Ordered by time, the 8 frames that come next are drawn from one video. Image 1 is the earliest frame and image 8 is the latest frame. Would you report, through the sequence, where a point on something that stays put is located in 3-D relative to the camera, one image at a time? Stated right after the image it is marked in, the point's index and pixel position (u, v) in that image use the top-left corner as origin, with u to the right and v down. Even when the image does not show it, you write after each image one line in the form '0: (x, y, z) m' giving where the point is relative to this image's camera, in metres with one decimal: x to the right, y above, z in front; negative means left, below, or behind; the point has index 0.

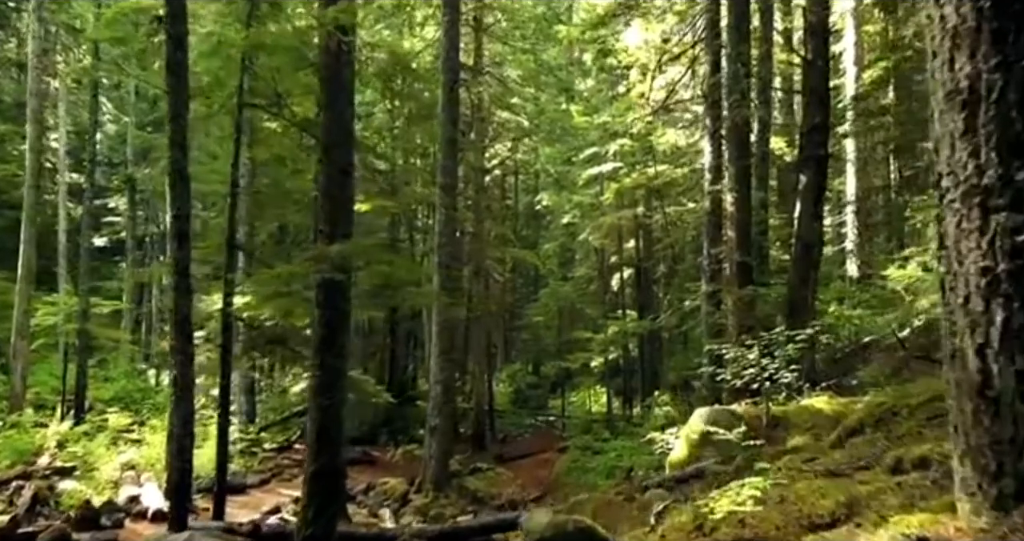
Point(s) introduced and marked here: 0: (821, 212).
0: (+6.0, +1.2, +14.5) m
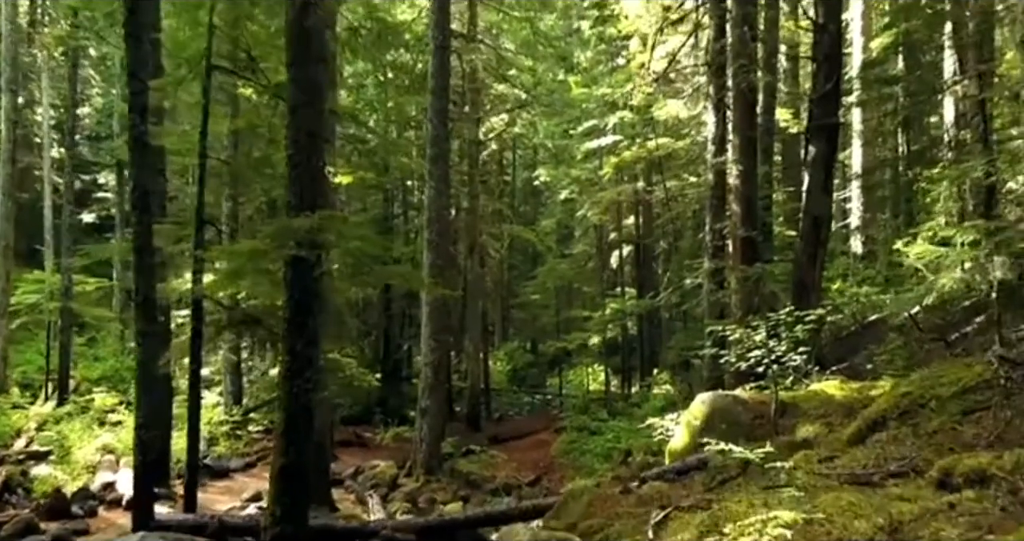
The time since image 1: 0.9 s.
0: (+5.9, +1.6, +13.8) m
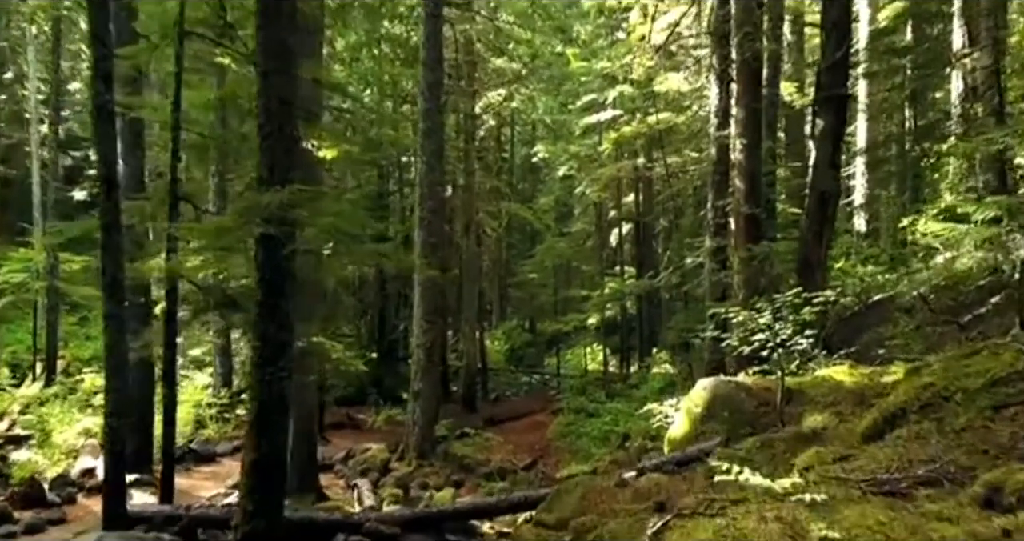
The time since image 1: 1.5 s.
0: (+5.8, +2.0, +13.2) m
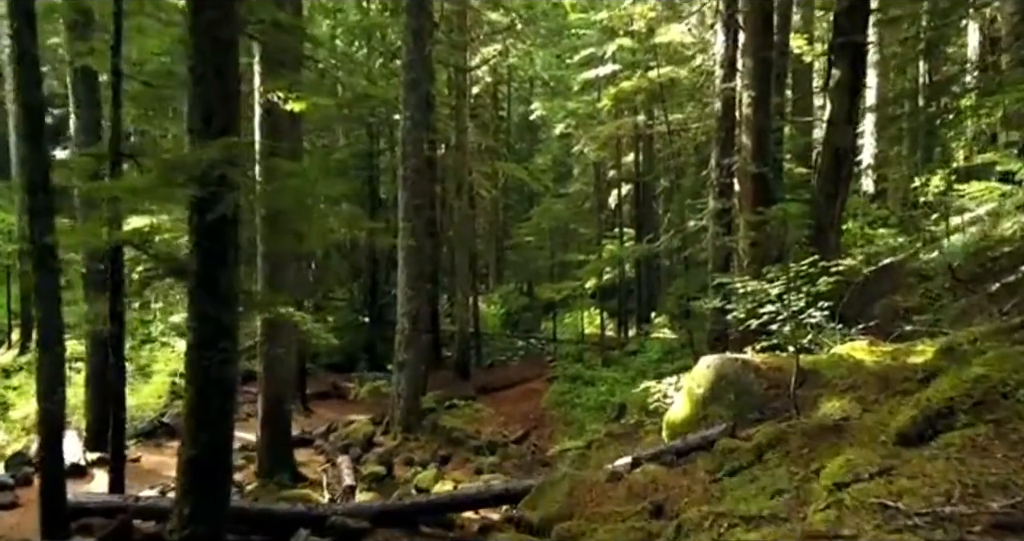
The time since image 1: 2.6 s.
0: (+5.6, +2.6, +12.1) m
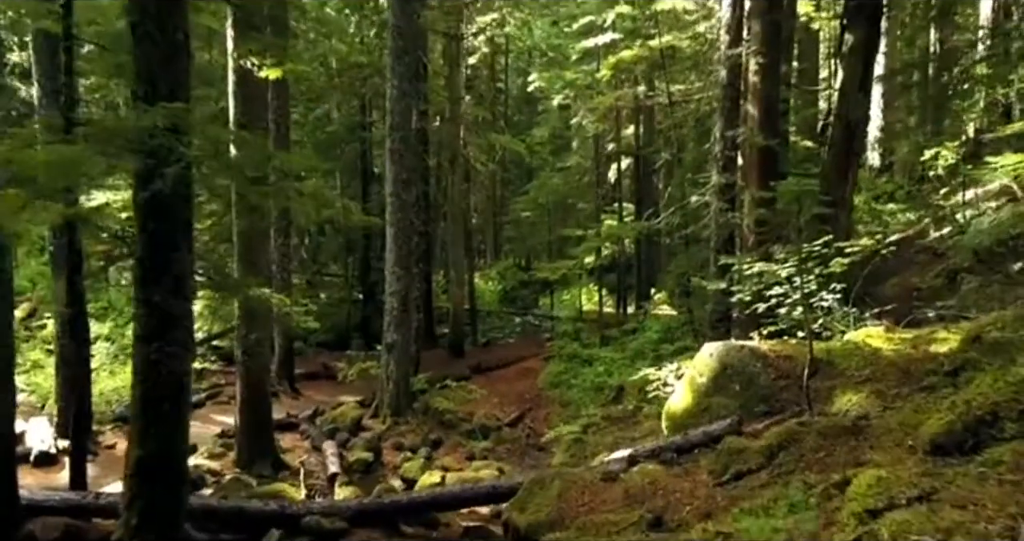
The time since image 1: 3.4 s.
0: (+5.5, +2.9, +11.3) m
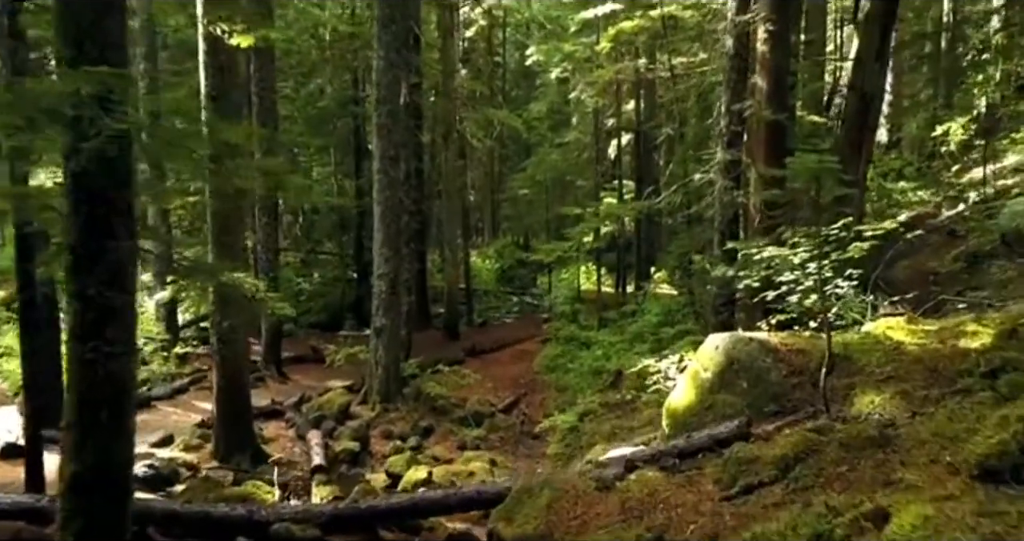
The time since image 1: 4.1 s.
0: (+5.3, +3.1, +10.6) m
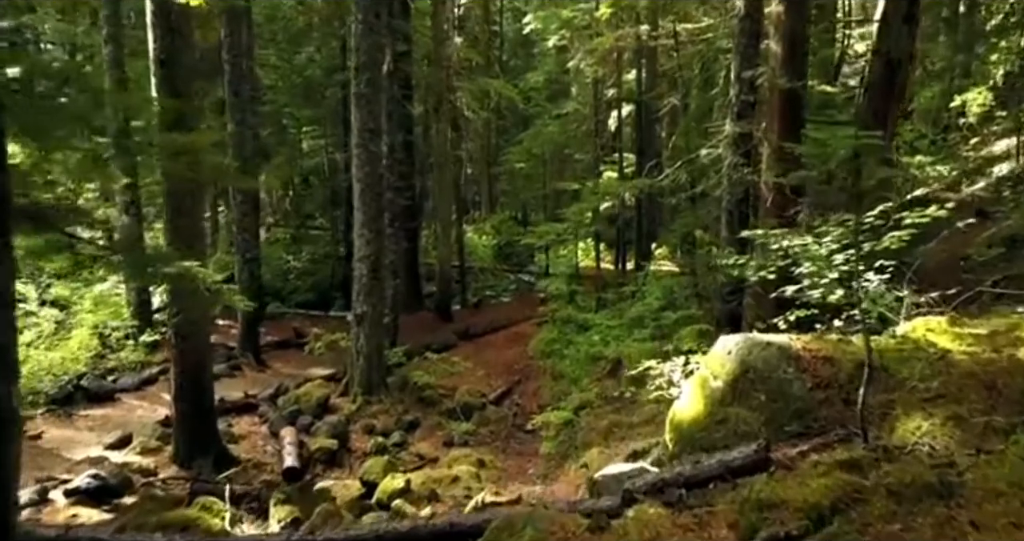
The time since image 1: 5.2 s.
0: (+5.2, +3.3, +9.4) m
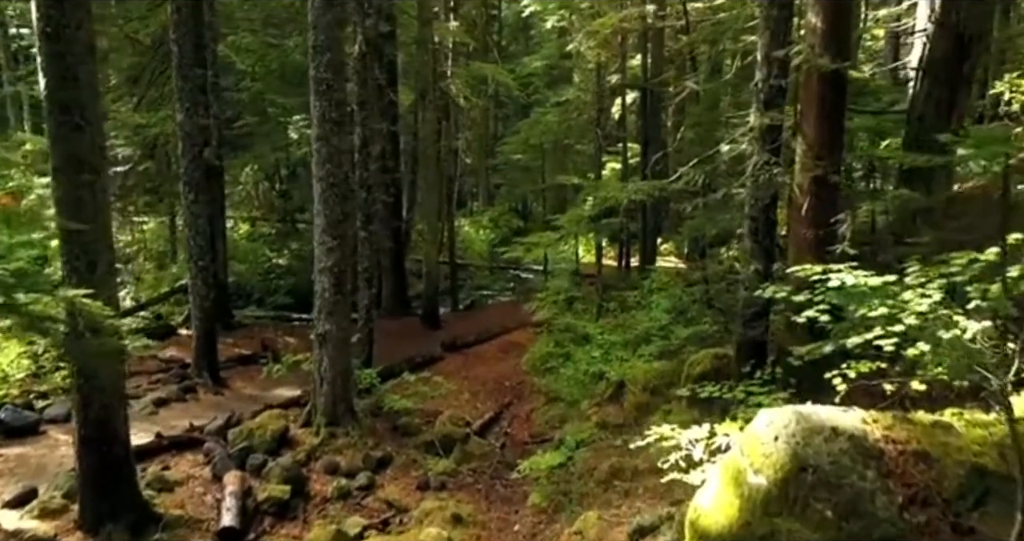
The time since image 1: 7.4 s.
0: (+5.0, +3.0, +7.6) m
